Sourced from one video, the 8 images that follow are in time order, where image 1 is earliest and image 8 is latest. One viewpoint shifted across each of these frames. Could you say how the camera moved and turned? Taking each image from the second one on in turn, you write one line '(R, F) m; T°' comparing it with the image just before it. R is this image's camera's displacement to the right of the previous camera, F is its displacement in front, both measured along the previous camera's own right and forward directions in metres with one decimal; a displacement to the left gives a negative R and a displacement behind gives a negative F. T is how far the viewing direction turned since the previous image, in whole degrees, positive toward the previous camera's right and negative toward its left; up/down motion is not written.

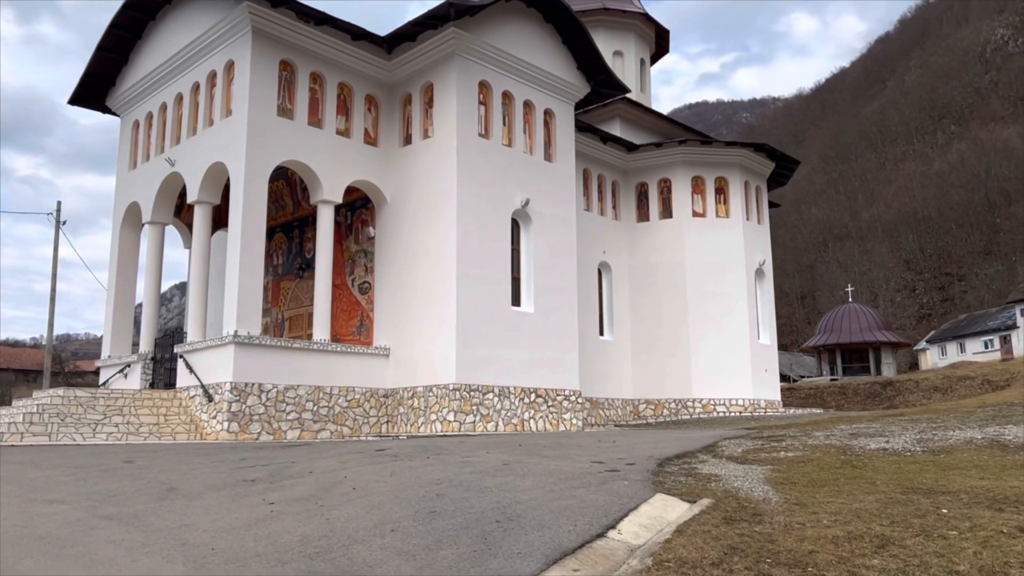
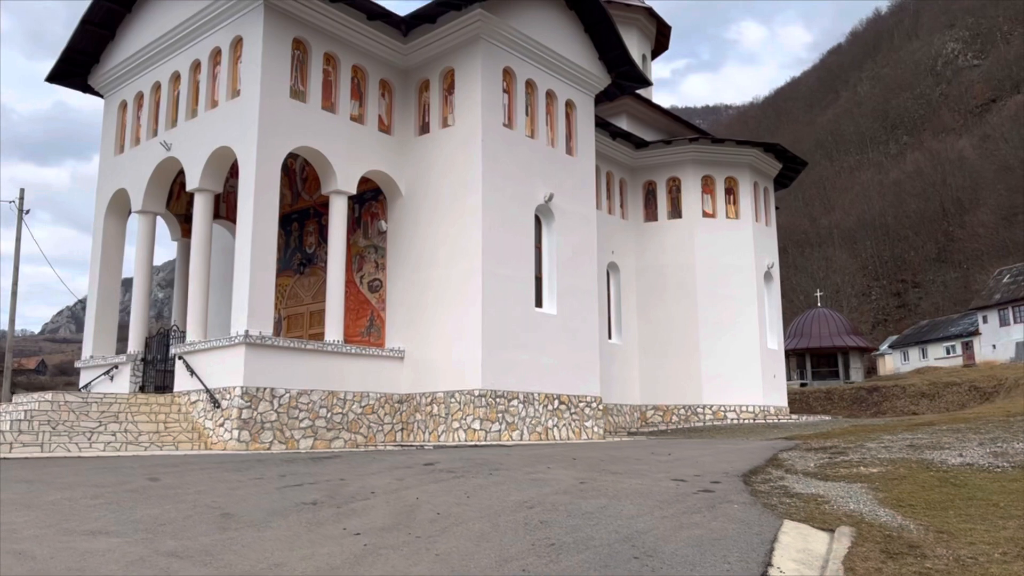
(-1.3, +0.9) m; +3°
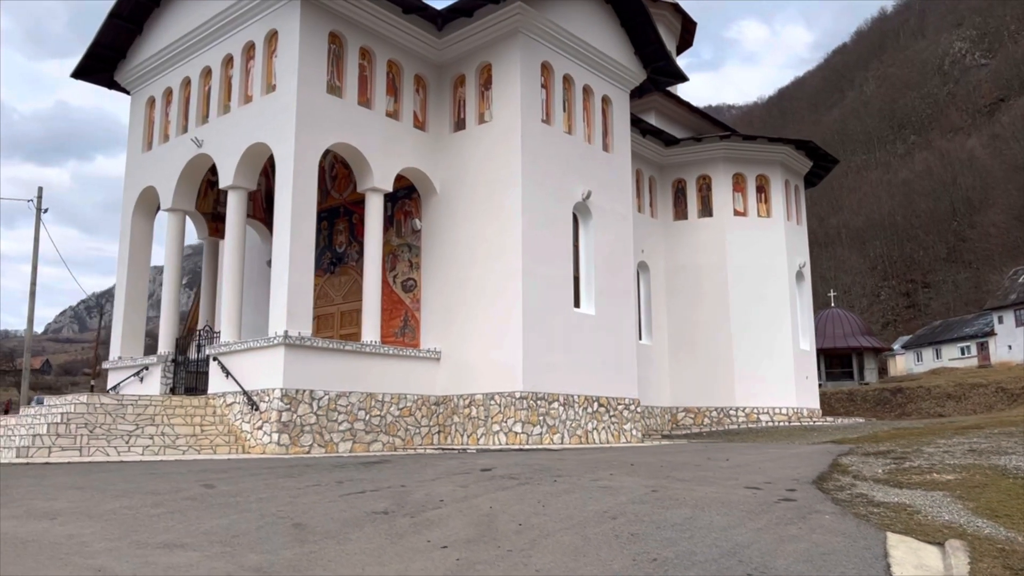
(-0.6, +0.3) m; 0°
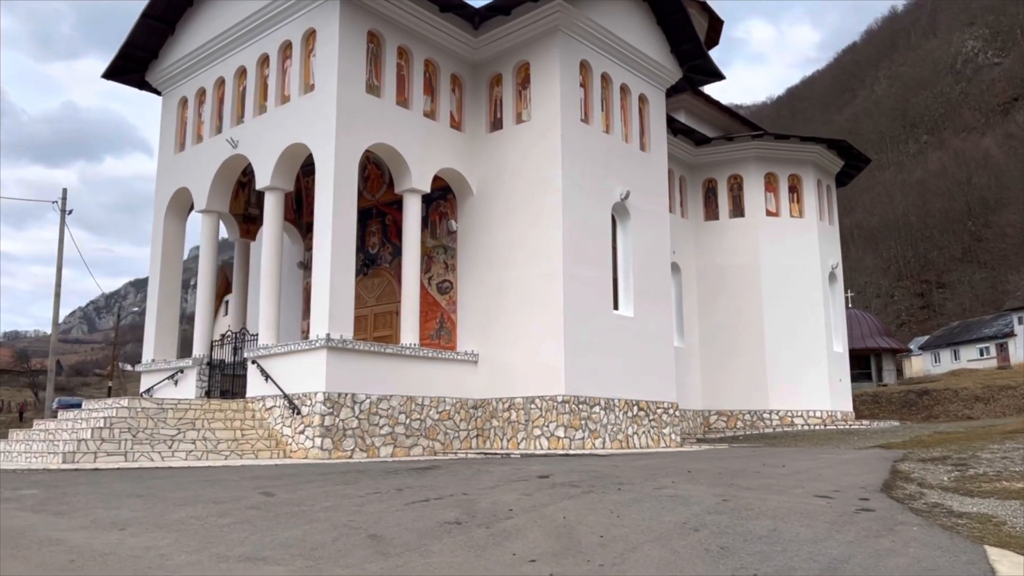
(-0.6, +0.2) m; -1°
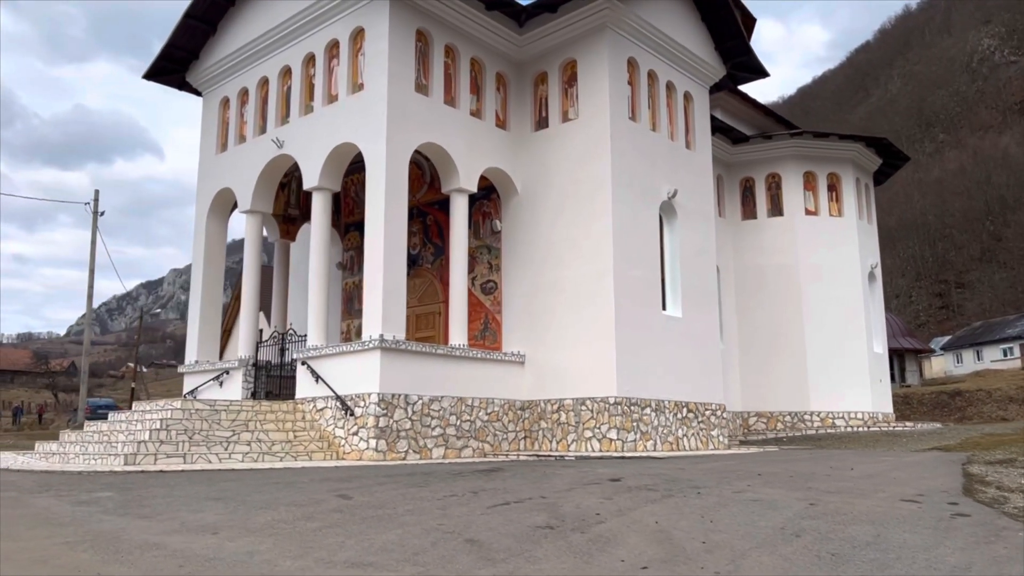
(-0.7, +0.1) m; -1°
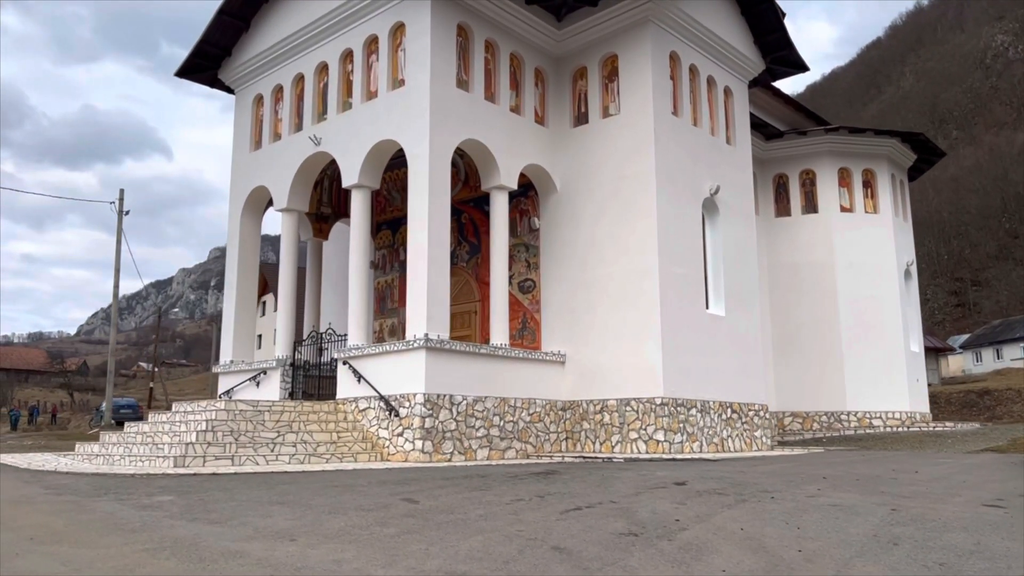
(-0.6, +0.2) m; -1°
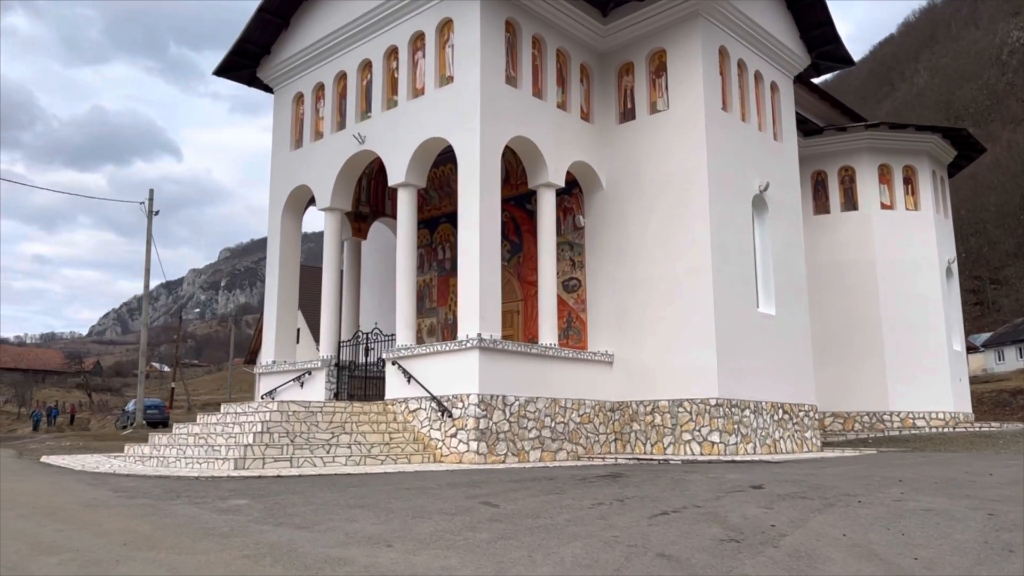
(-0.6, +0.2) m; -1°
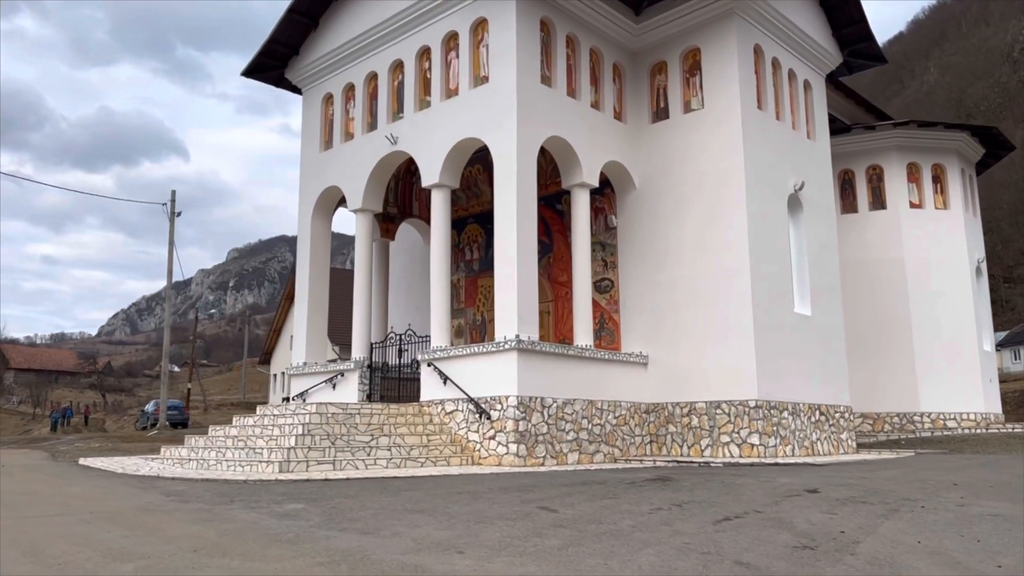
(-0.4, +0.1) m; -1°
